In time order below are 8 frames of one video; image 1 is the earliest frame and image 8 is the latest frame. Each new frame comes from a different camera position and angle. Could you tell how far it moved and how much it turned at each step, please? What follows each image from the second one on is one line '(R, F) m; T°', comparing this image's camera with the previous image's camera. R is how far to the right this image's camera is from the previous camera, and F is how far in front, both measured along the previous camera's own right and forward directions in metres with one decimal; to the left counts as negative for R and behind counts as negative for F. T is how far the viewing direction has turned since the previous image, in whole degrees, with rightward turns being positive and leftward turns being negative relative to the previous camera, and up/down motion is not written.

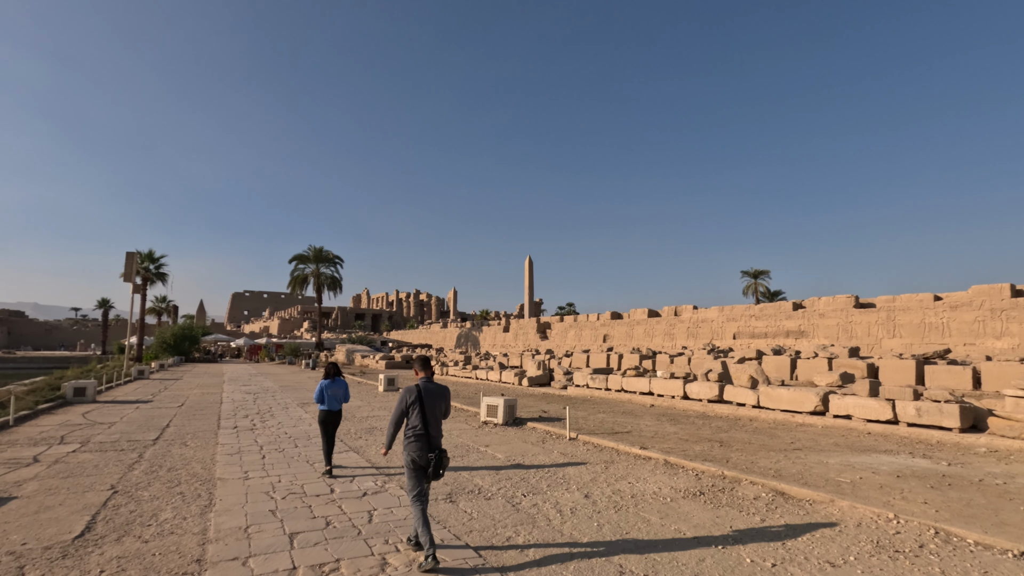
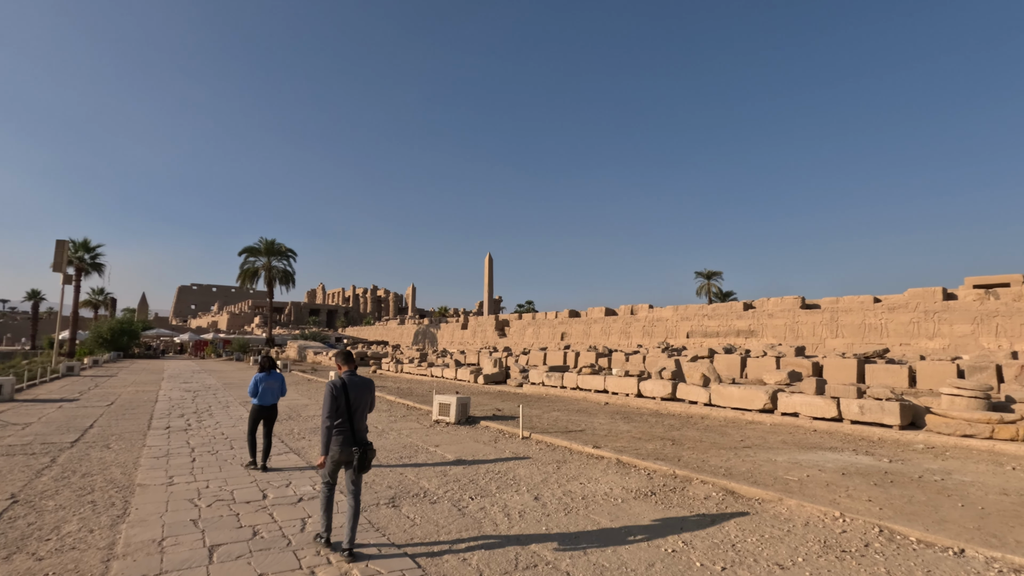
(+0.1, +0.2) m; +4°
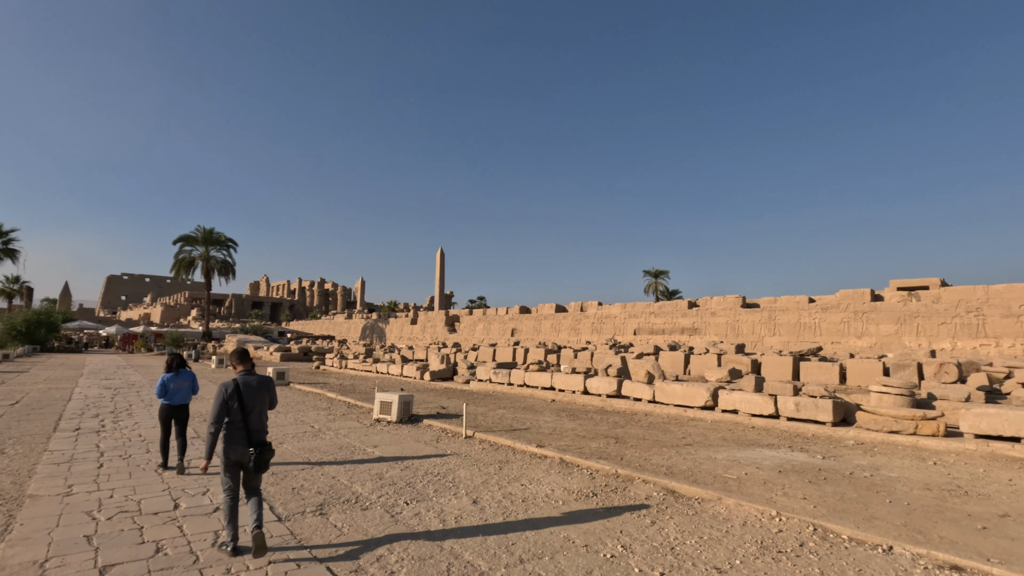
(+0.1, +0.2) m; +5°
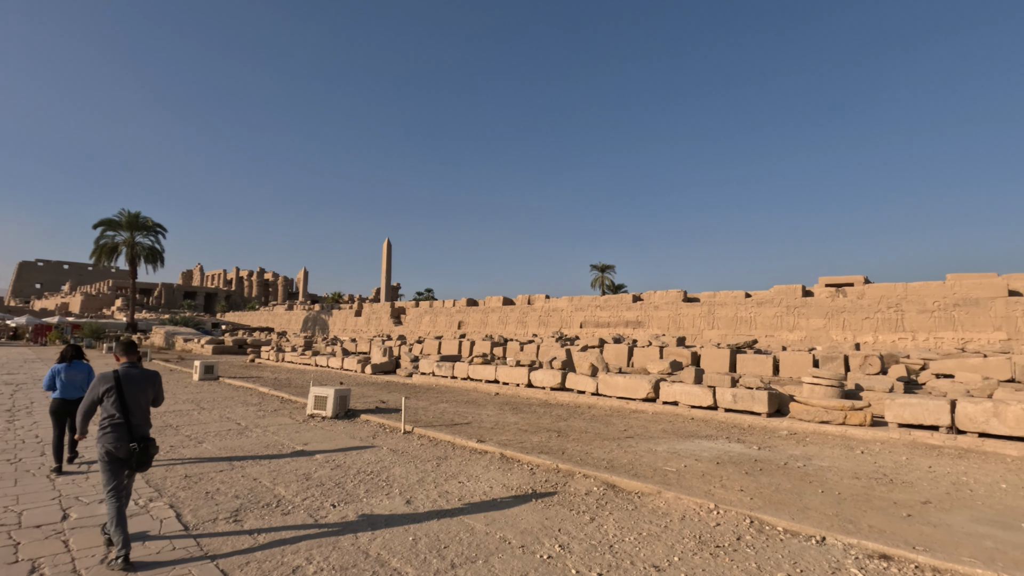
(+0.1, +0.2) m; +5°
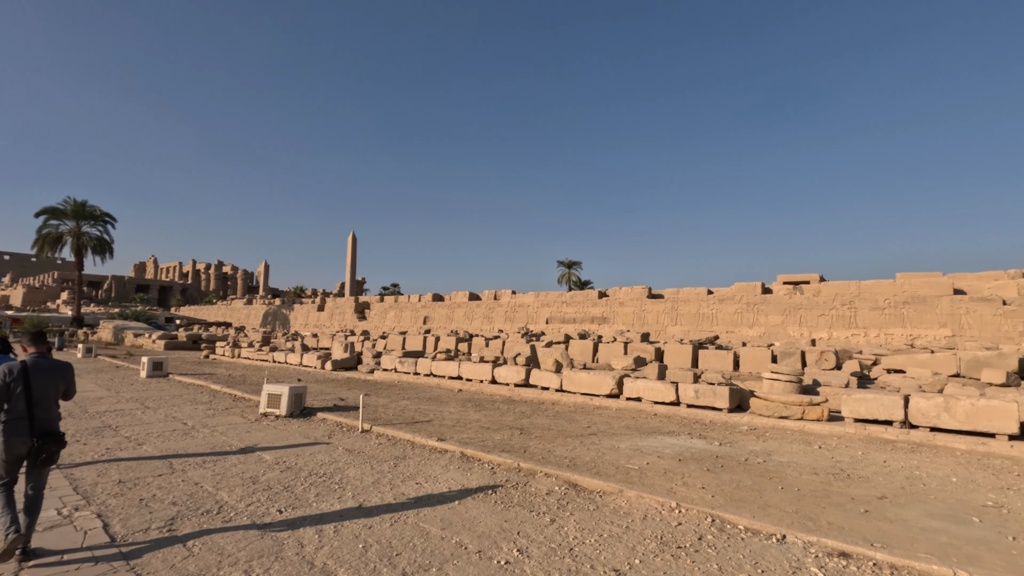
(+0.1, +0.2) m; +4°
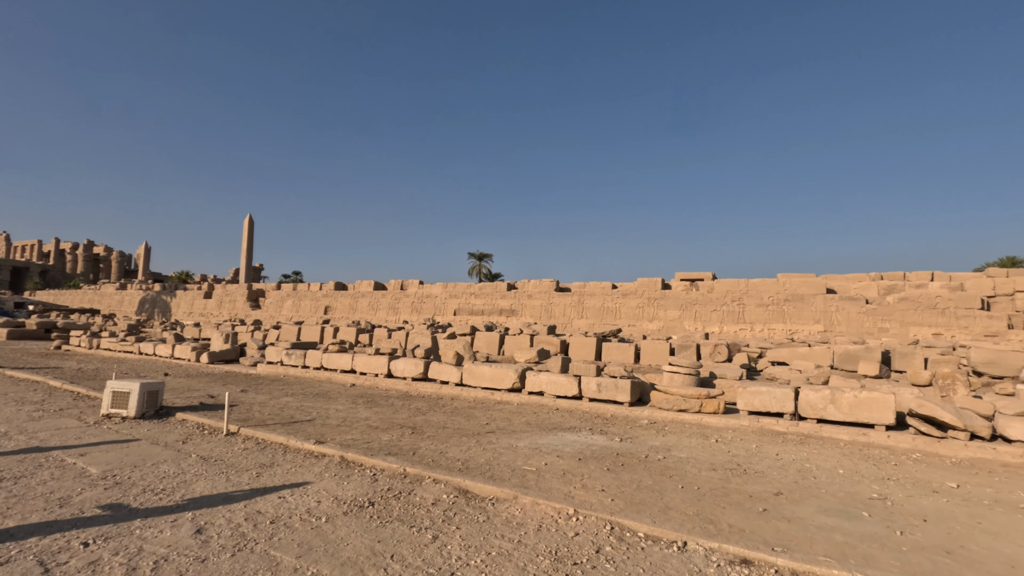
(+0.2, +0.5) m; +10°
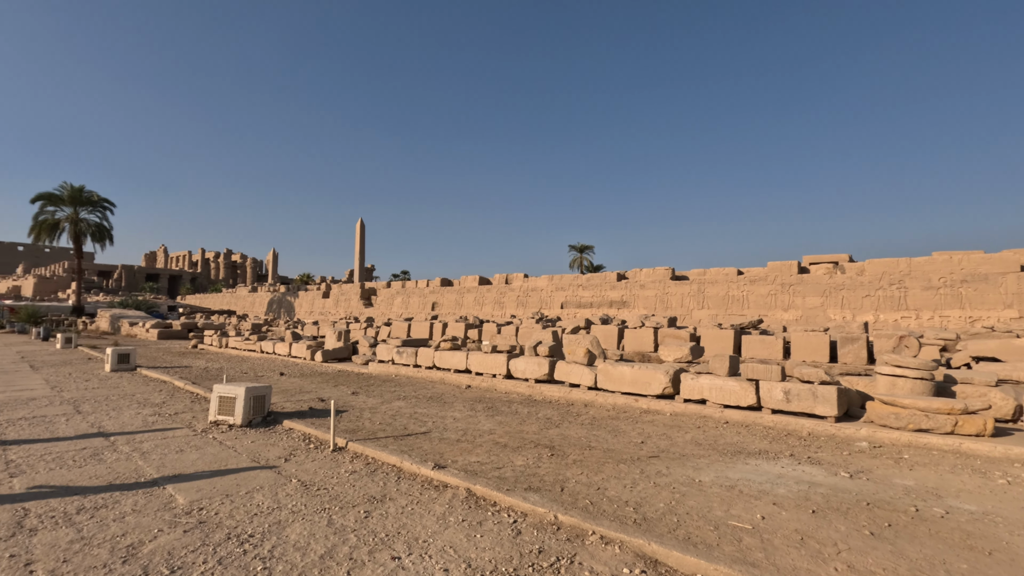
(-0.5, +1.3) m; -11°
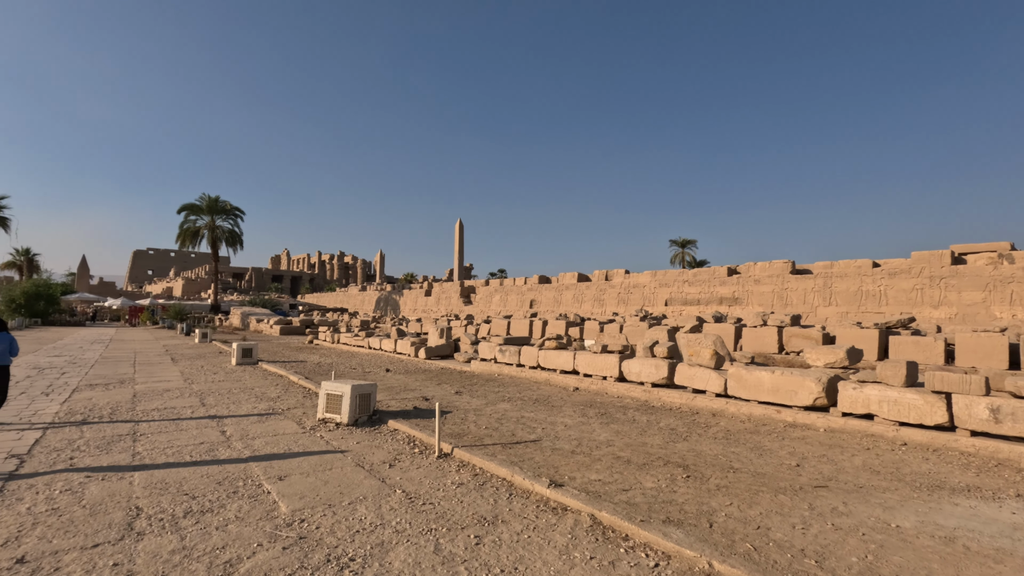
(-0.2, +0.6) m; -10°
